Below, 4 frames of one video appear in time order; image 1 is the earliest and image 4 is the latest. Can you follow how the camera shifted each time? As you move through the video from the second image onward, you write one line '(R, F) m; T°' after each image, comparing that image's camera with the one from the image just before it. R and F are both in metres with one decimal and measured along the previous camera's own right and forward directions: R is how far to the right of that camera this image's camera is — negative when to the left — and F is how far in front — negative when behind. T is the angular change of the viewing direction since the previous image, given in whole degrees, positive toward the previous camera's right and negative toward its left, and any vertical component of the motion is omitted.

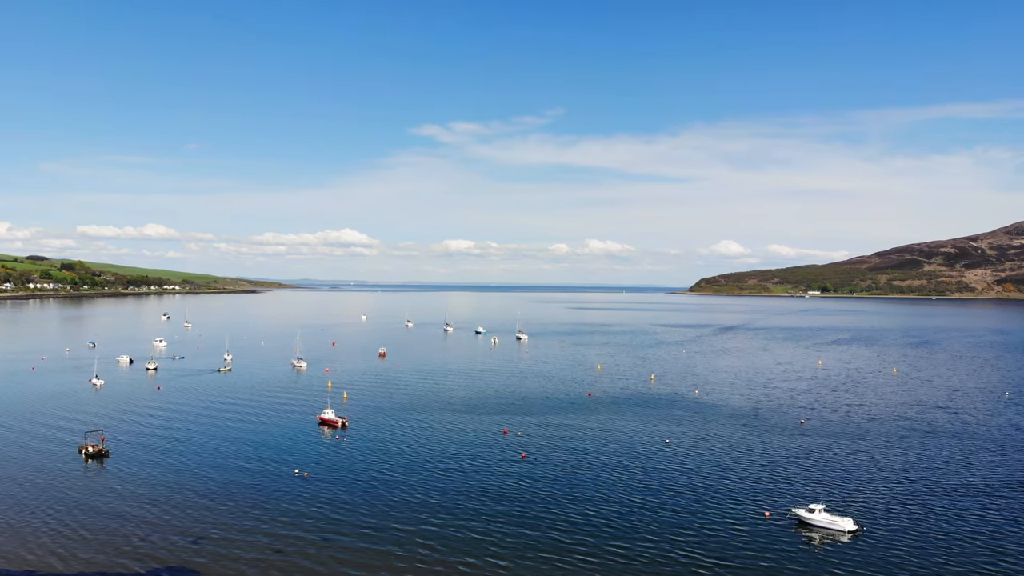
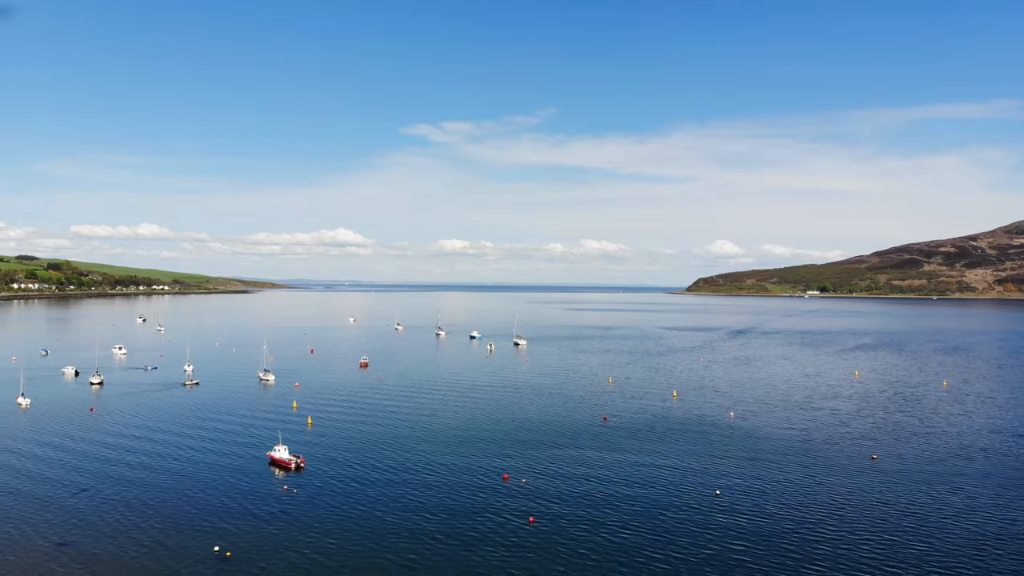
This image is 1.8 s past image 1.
(-0.3, +9.9) m; 0°
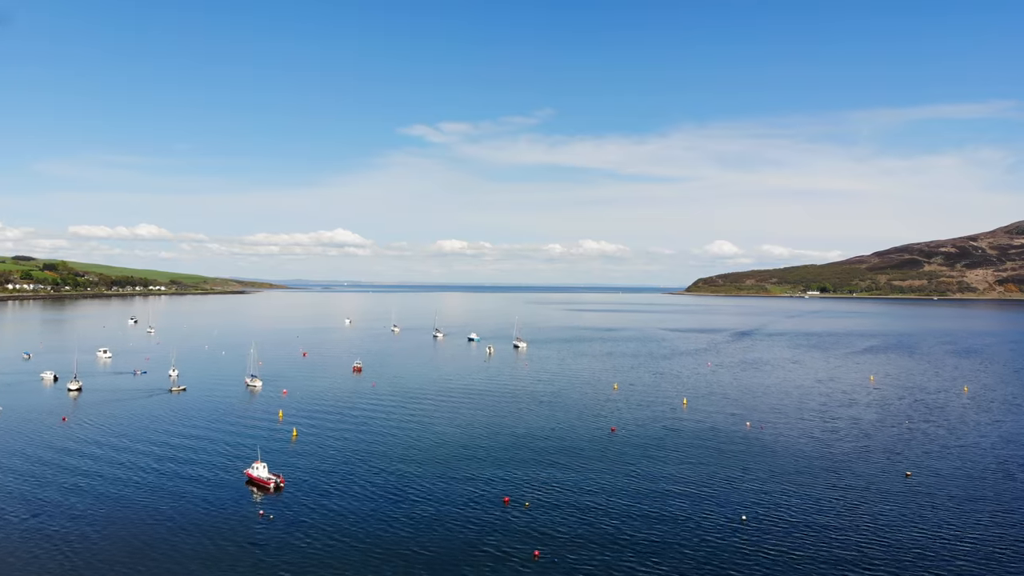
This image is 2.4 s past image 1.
(-0.1, +3.4) m; 0°
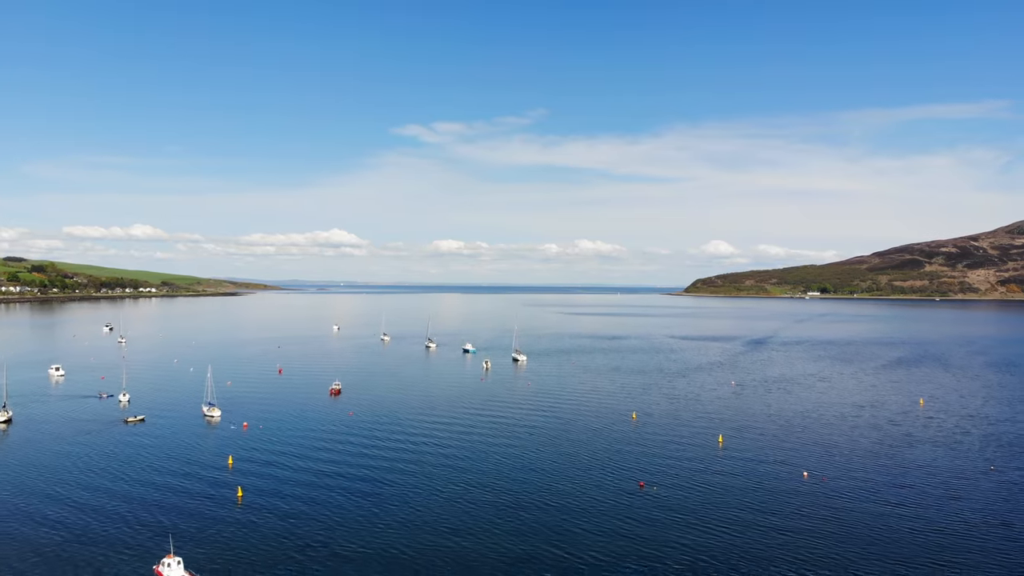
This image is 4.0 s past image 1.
(-0.3, +9.2) m; 0°
